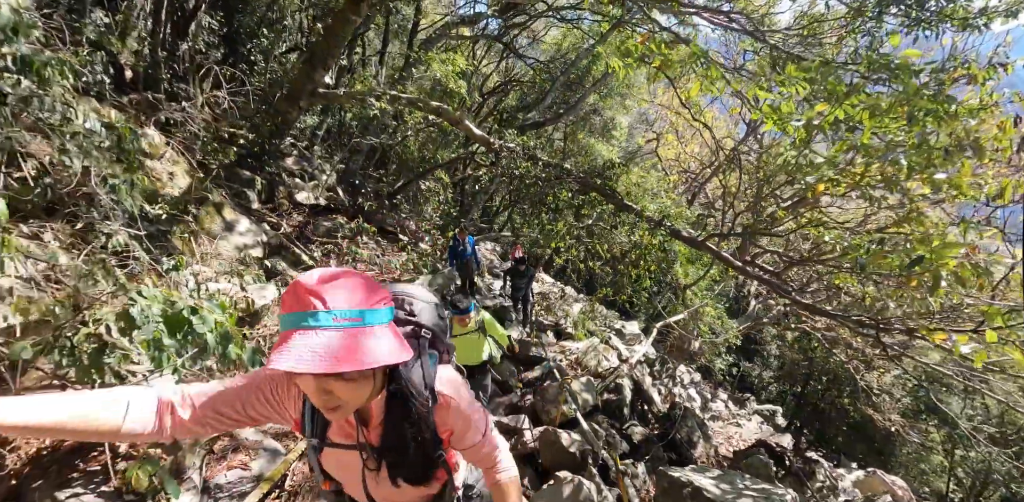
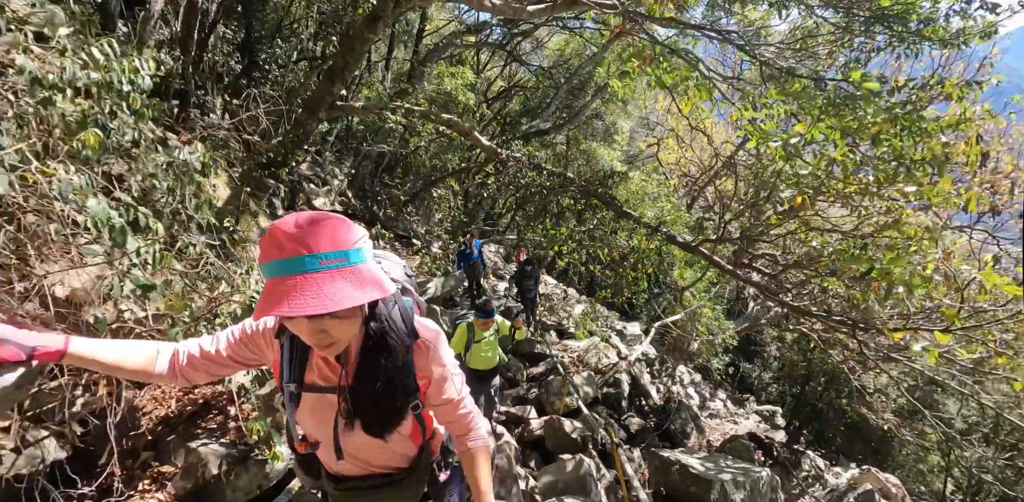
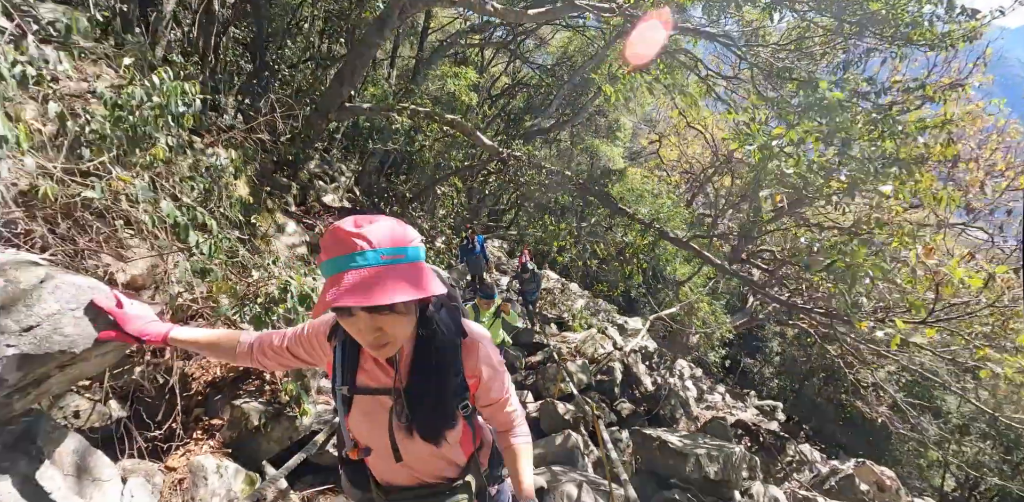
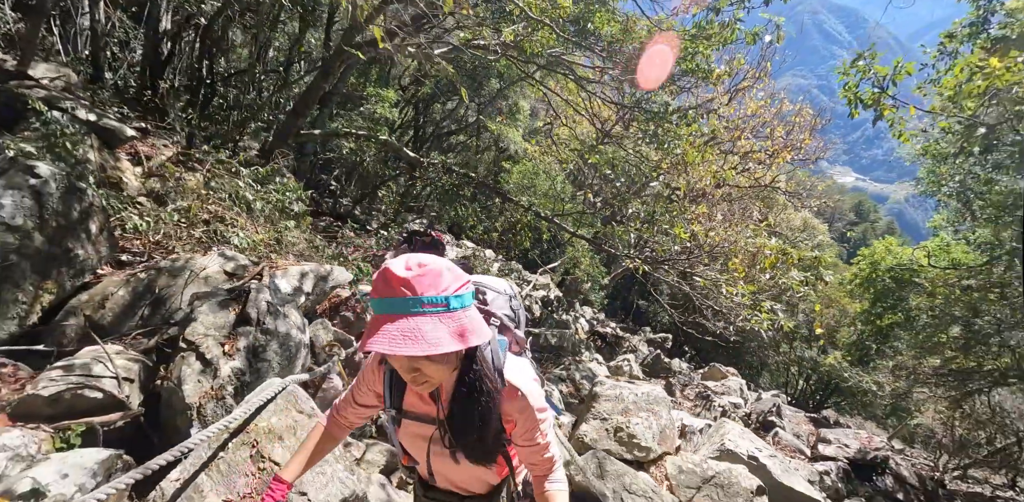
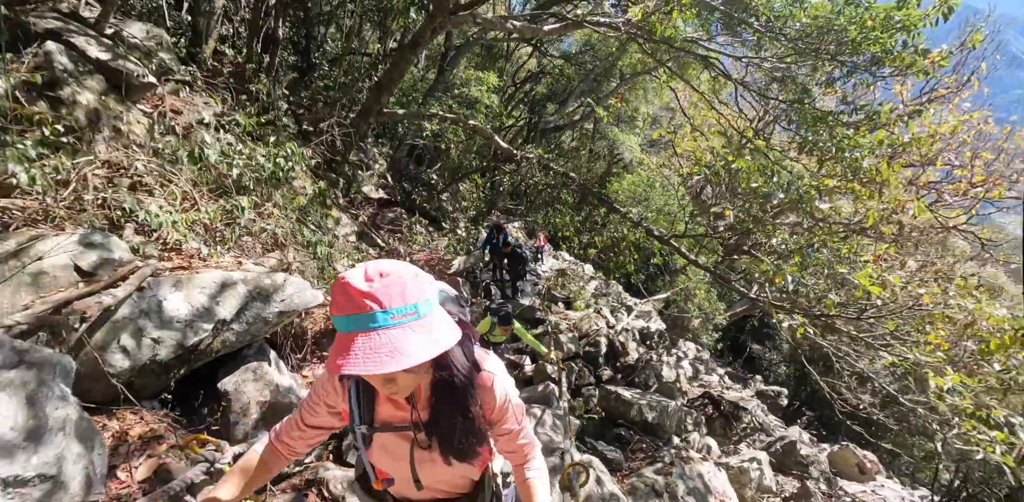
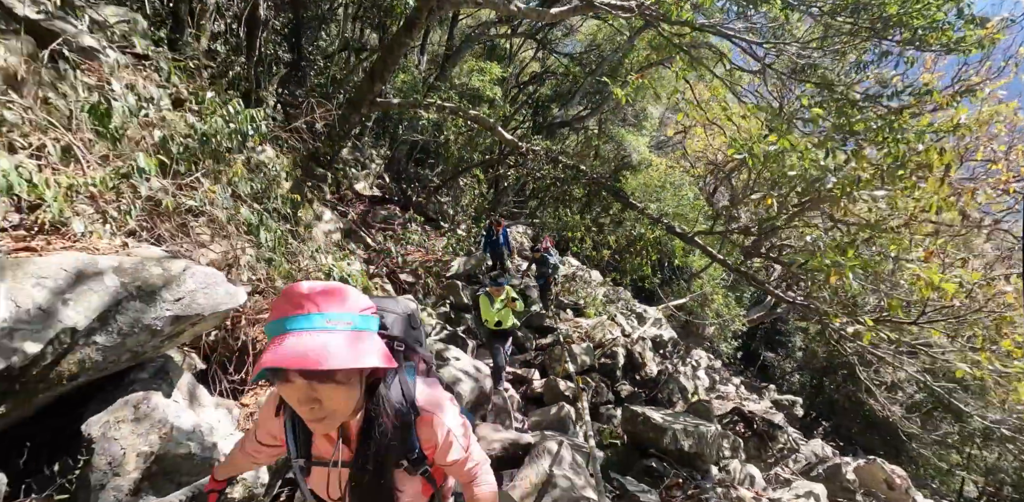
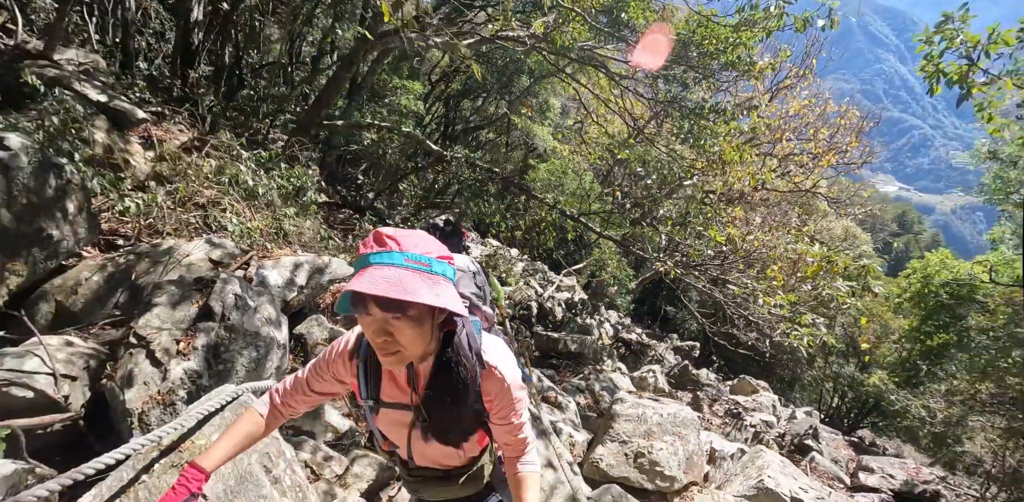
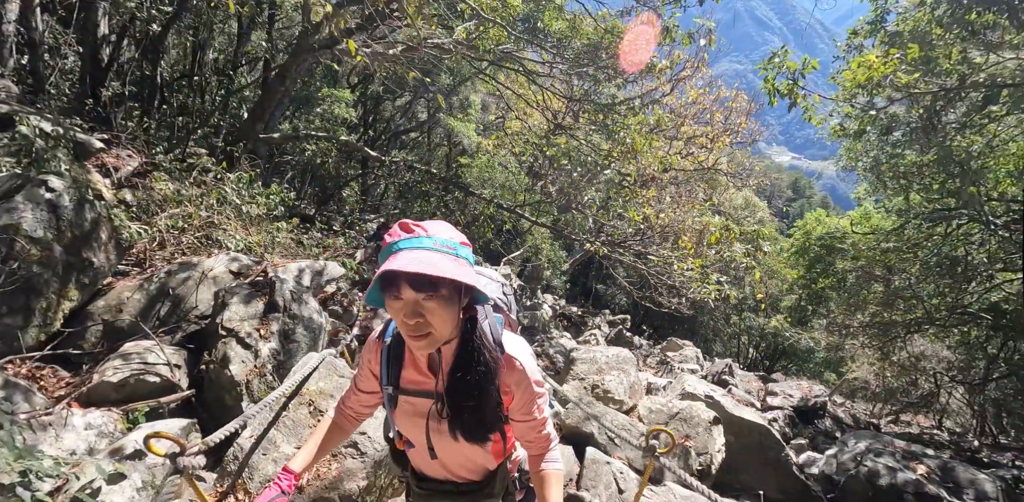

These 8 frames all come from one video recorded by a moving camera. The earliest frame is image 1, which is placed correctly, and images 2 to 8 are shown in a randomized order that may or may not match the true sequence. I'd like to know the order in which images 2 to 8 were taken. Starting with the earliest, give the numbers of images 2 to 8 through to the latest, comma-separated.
2, 3, 6, 5, 7, 4, 8
